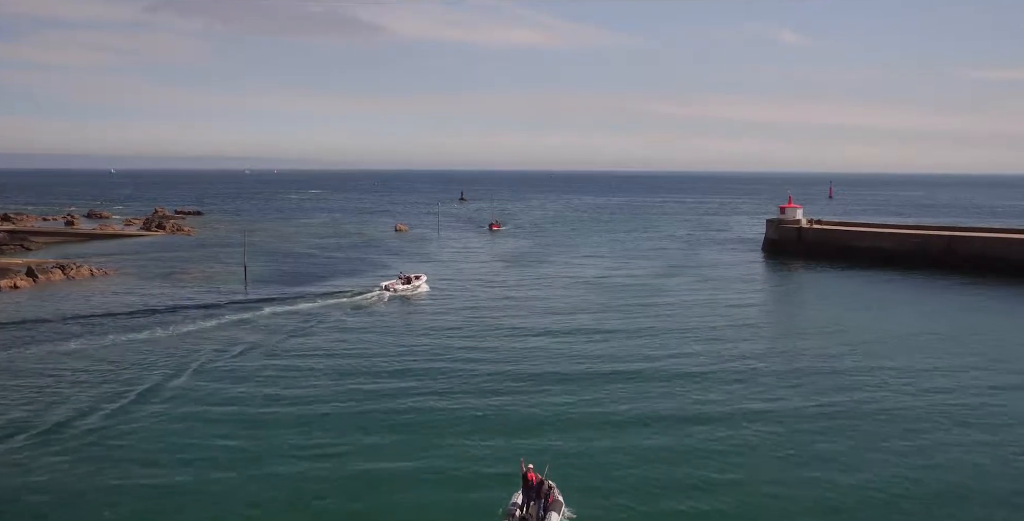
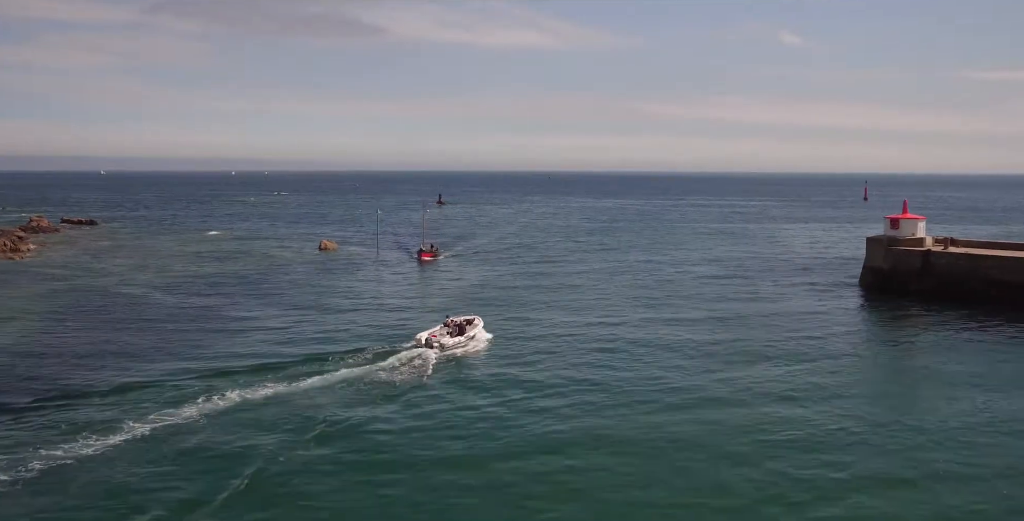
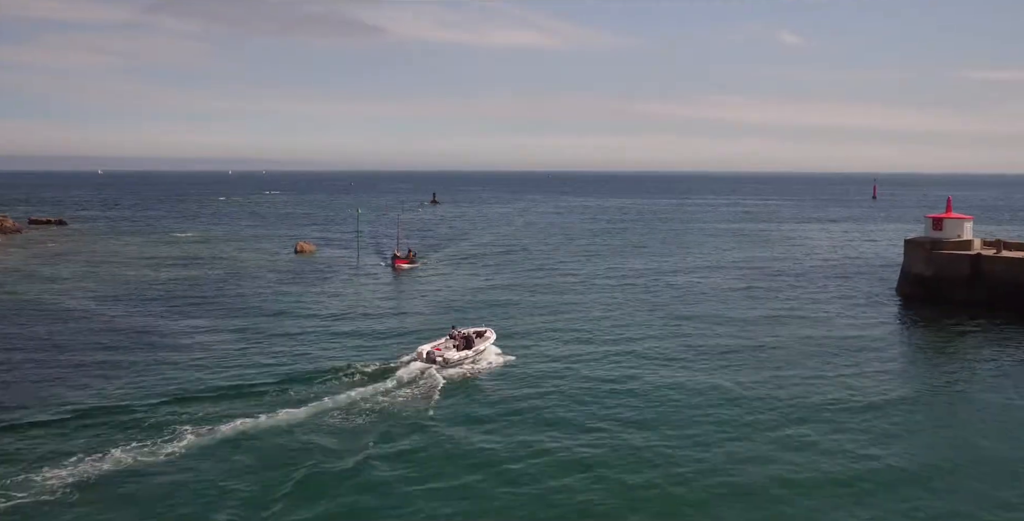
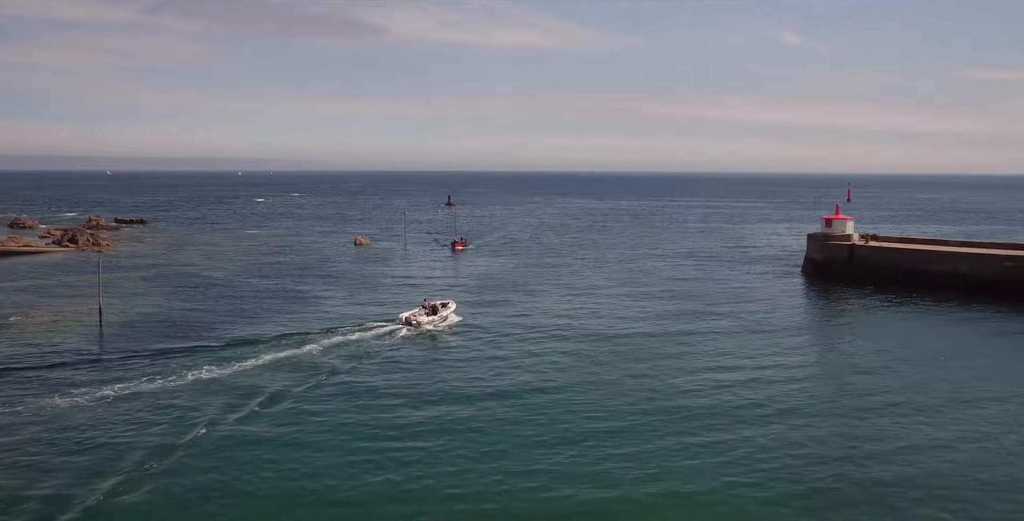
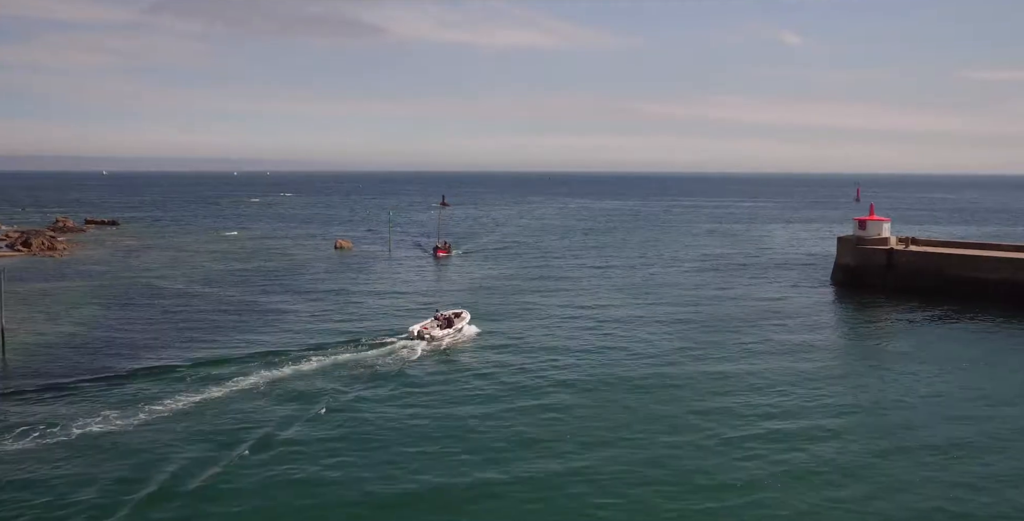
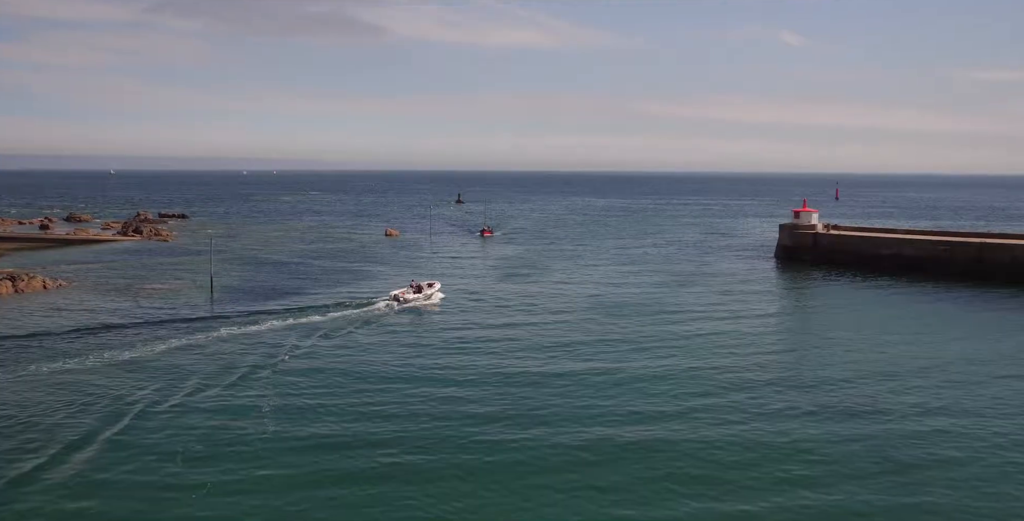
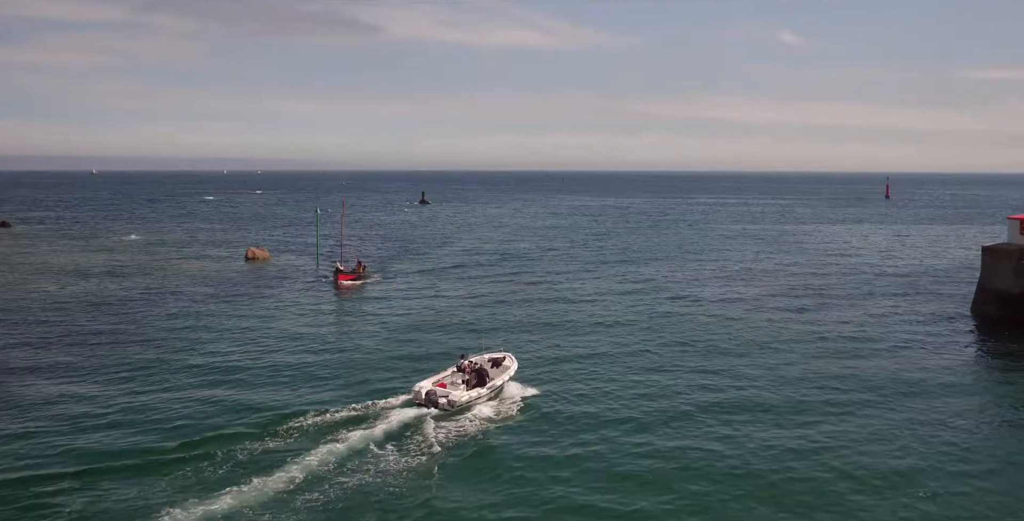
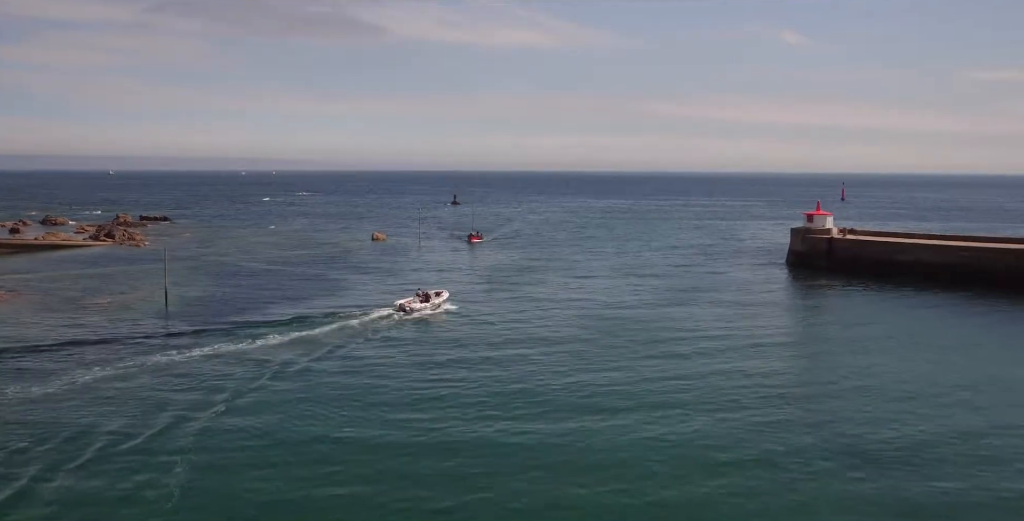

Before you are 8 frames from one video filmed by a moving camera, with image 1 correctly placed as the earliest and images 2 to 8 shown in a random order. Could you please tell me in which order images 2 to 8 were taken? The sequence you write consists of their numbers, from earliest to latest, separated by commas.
6, 8, 4, 5, 2, 3, 7
